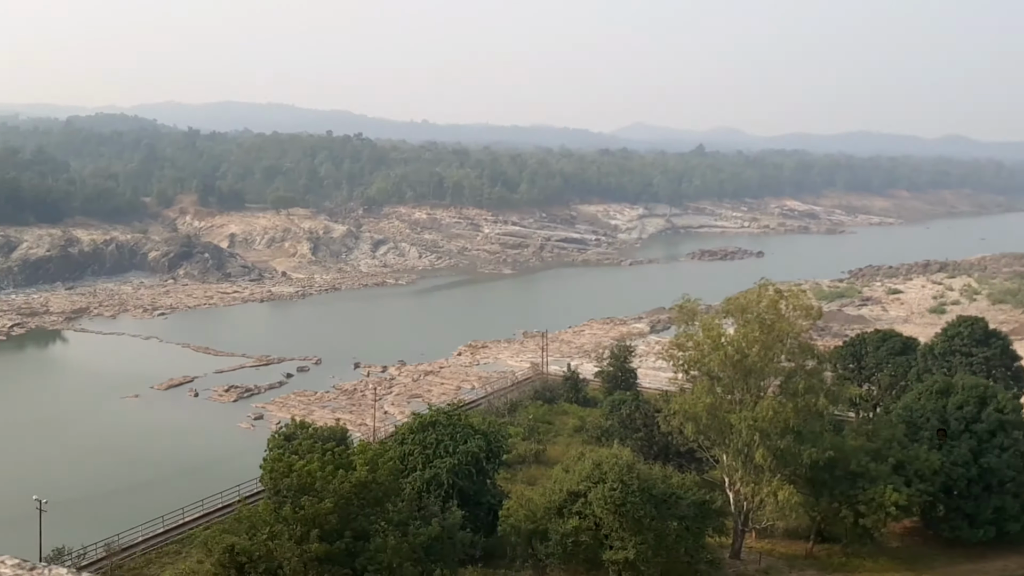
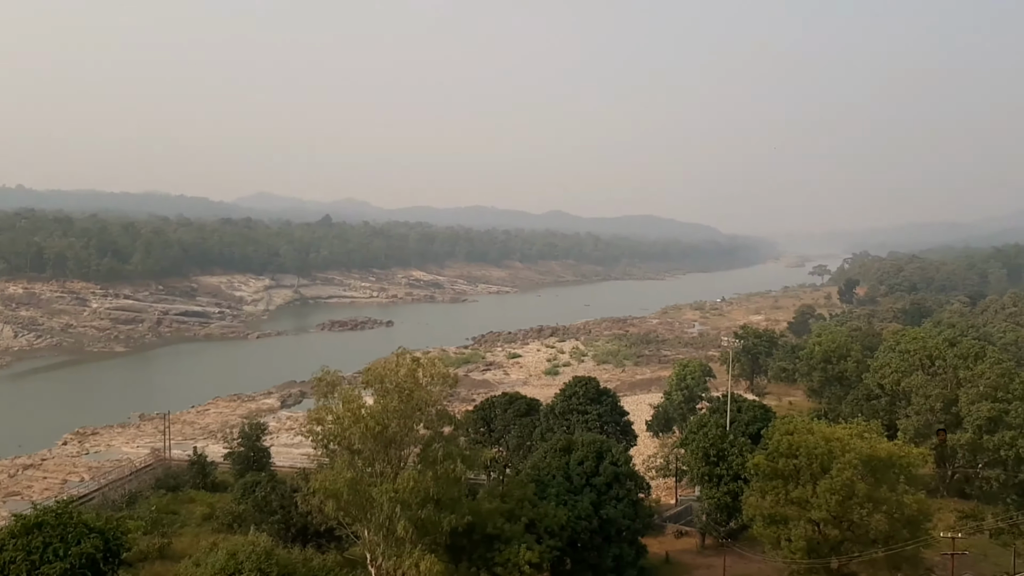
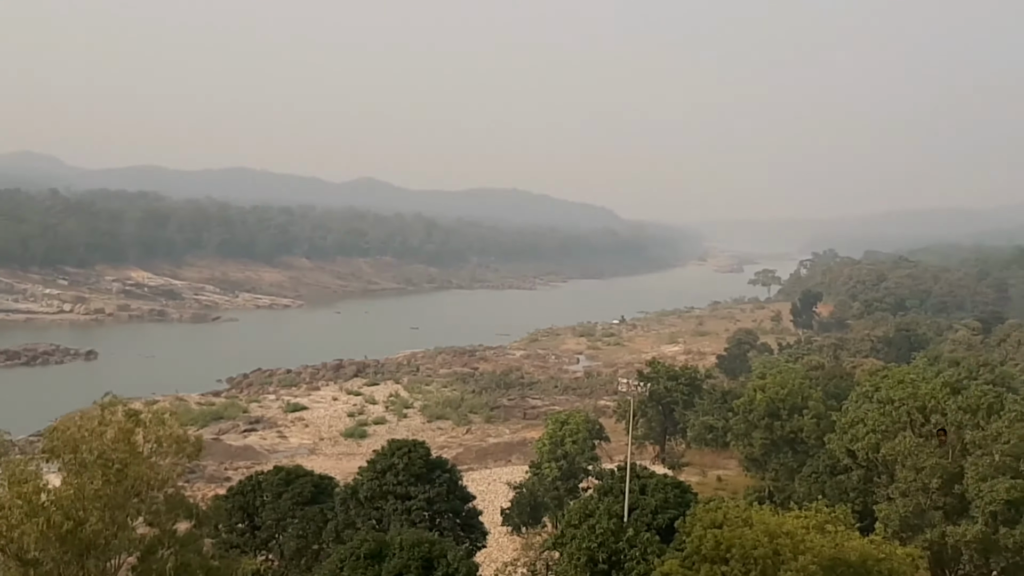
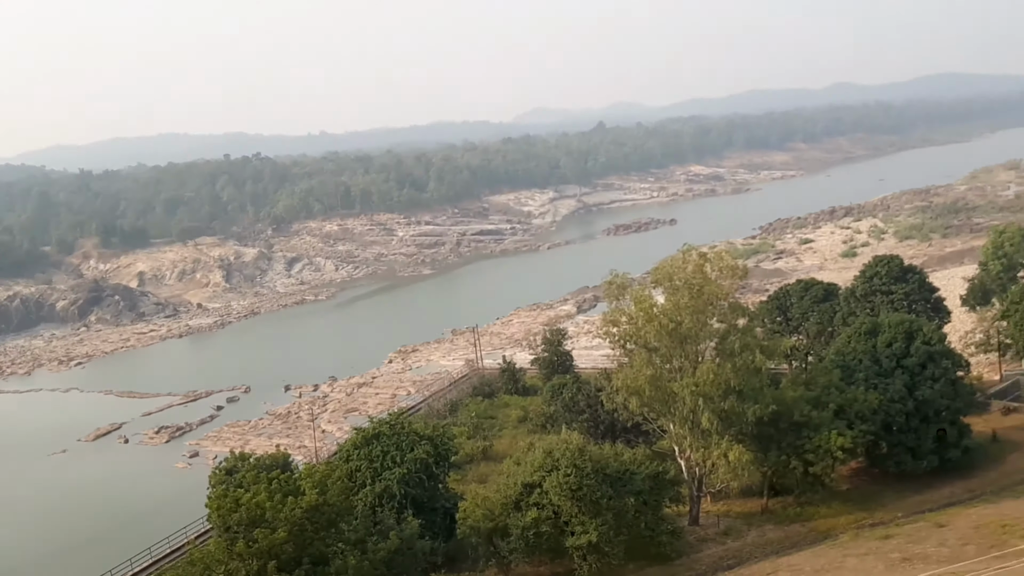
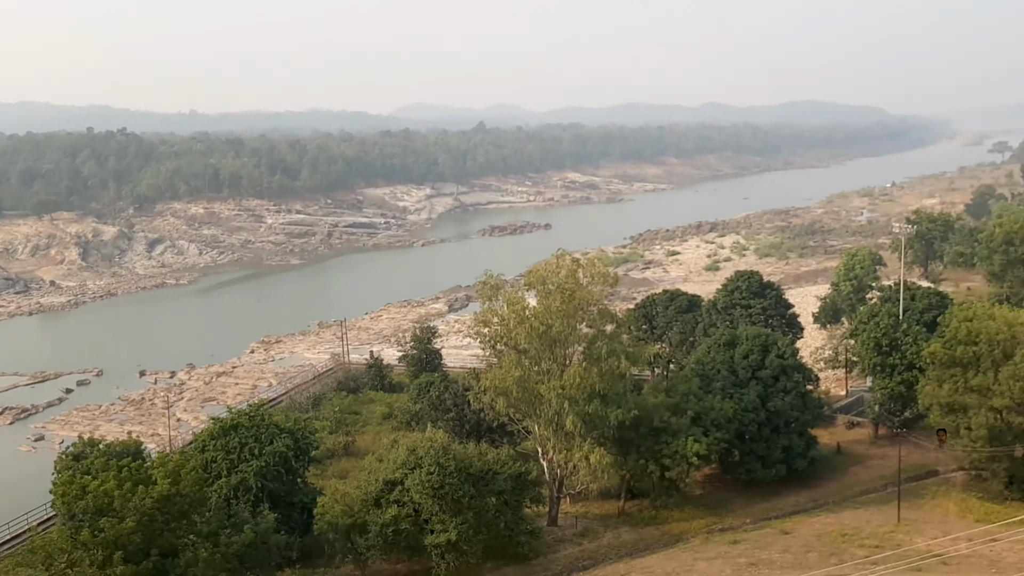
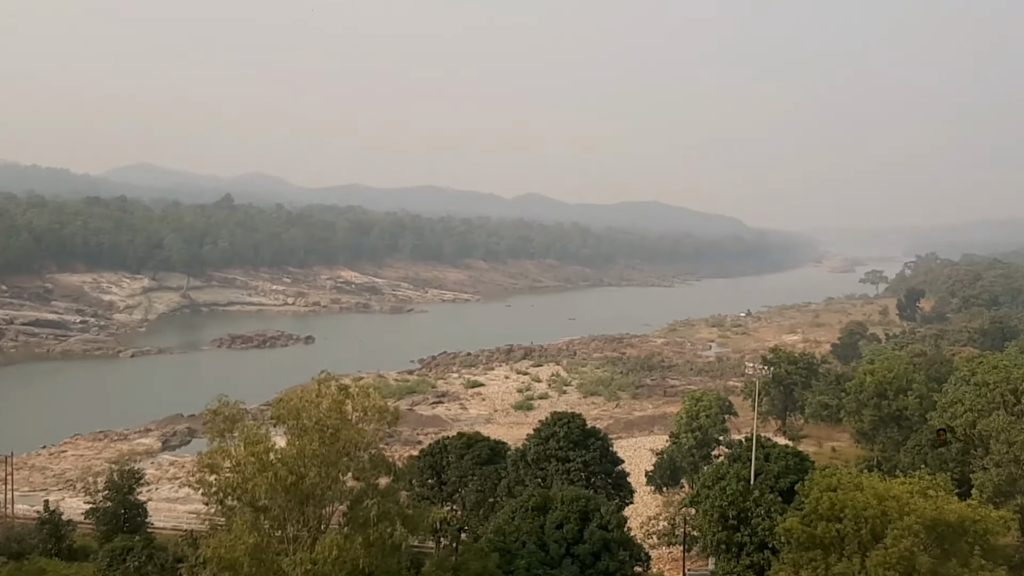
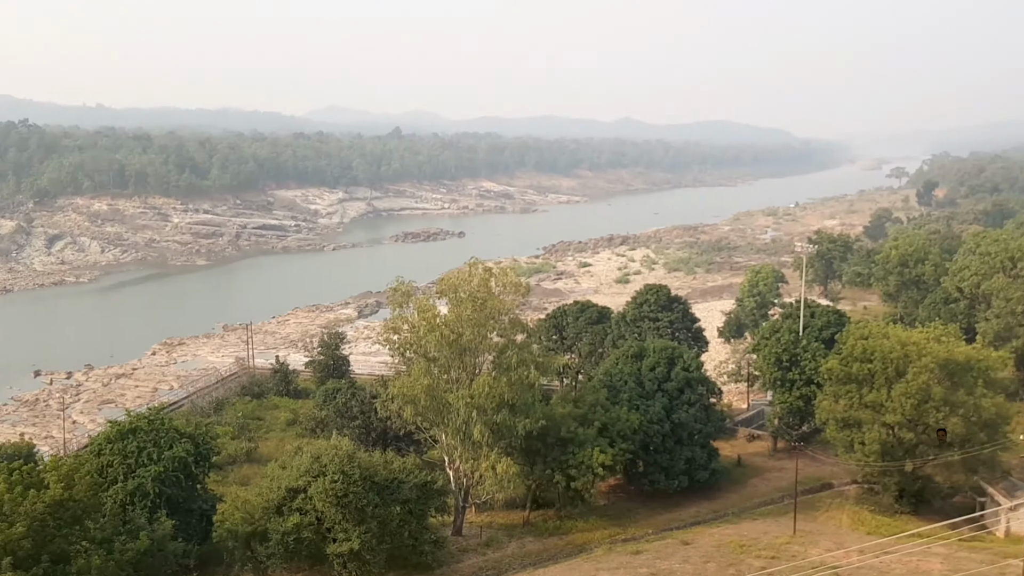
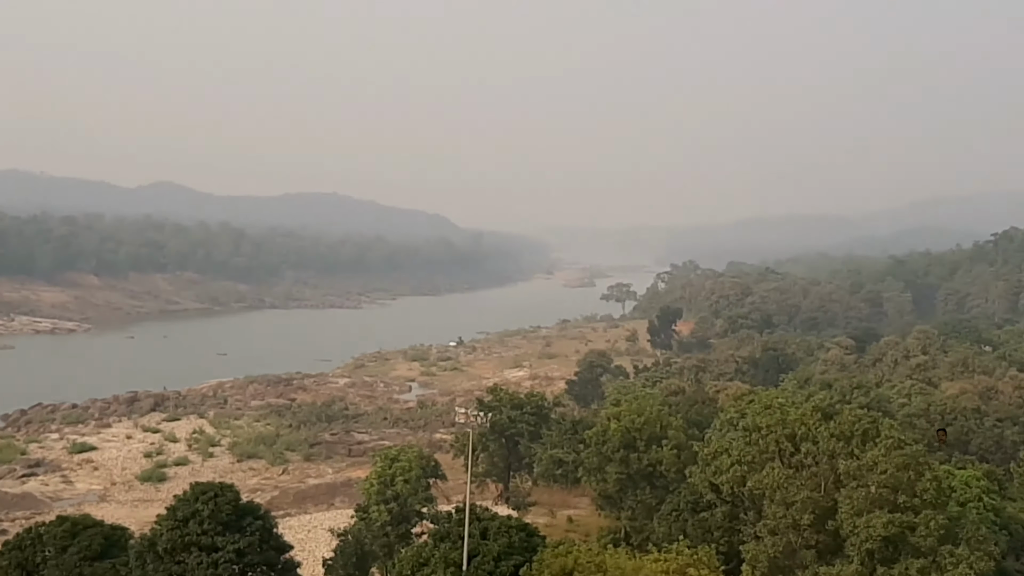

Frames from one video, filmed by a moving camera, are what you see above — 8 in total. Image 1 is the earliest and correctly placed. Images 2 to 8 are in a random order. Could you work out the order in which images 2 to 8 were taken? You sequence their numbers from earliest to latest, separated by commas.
4, 5, 7, 2, 6, 3, 8
